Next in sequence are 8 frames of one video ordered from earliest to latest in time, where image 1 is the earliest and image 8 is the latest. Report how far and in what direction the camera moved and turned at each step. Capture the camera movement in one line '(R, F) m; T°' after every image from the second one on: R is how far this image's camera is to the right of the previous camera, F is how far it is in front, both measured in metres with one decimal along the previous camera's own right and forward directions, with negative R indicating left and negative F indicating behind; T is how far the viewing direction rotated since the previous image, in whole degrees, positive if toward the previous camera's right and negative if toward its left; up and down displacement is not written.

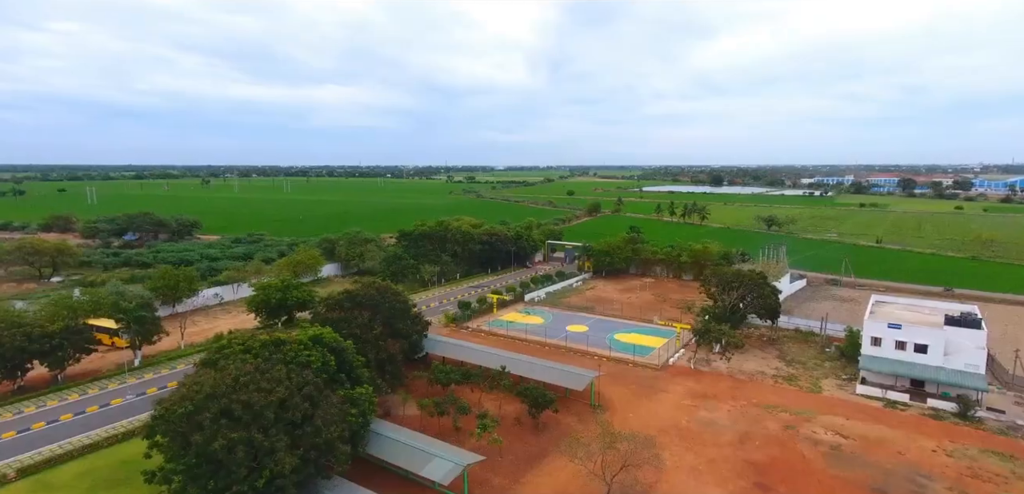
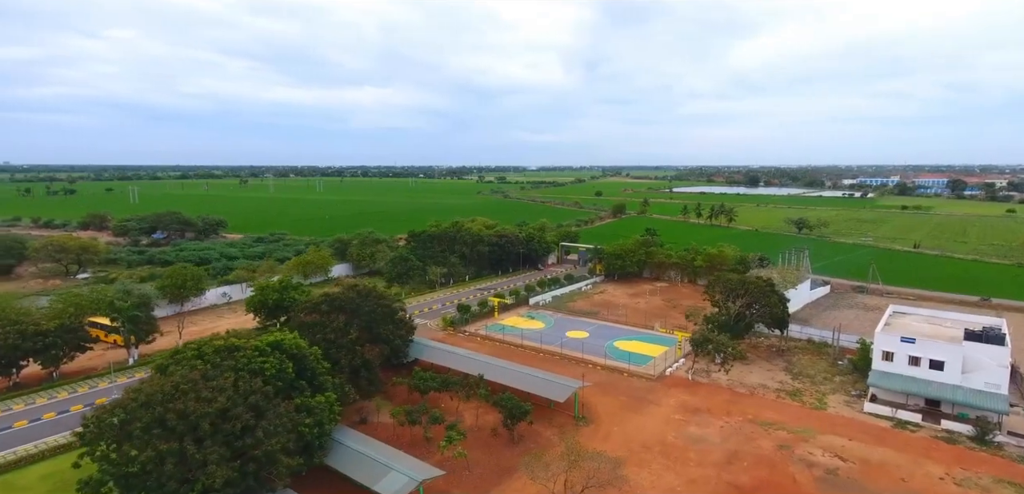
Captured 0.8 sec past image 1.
(+2.4, +1.0) m; -4°
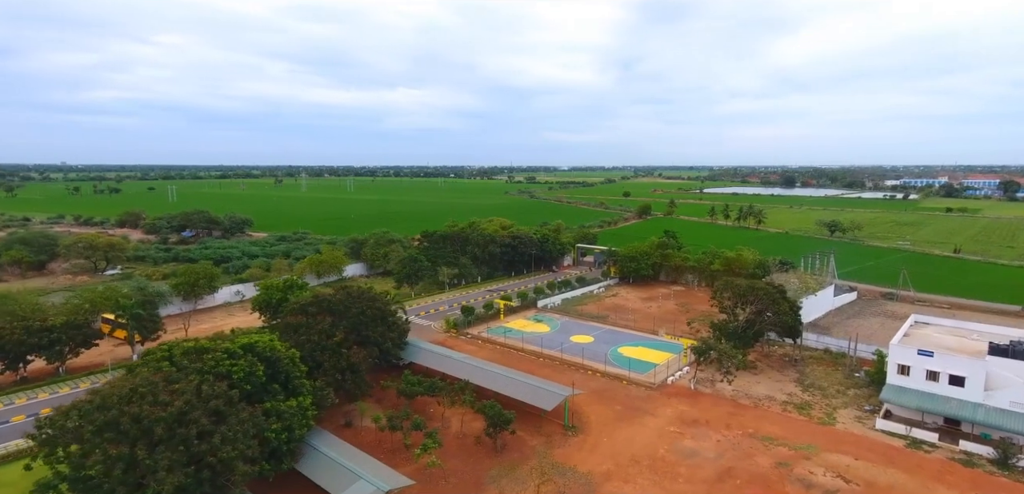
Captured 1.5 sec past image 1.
(+1.9, +0.8) m; -3°
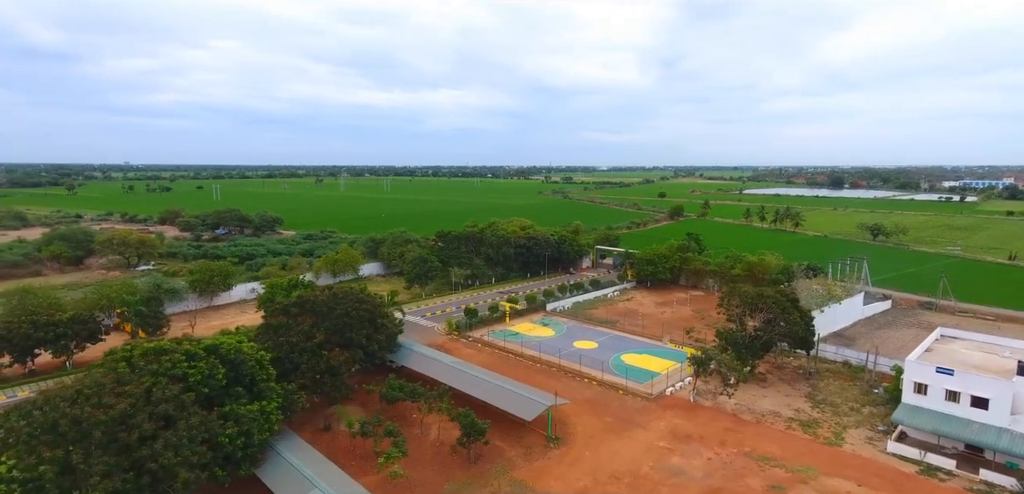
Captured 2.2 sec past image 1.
(+2.4, +1.0) m; -4°
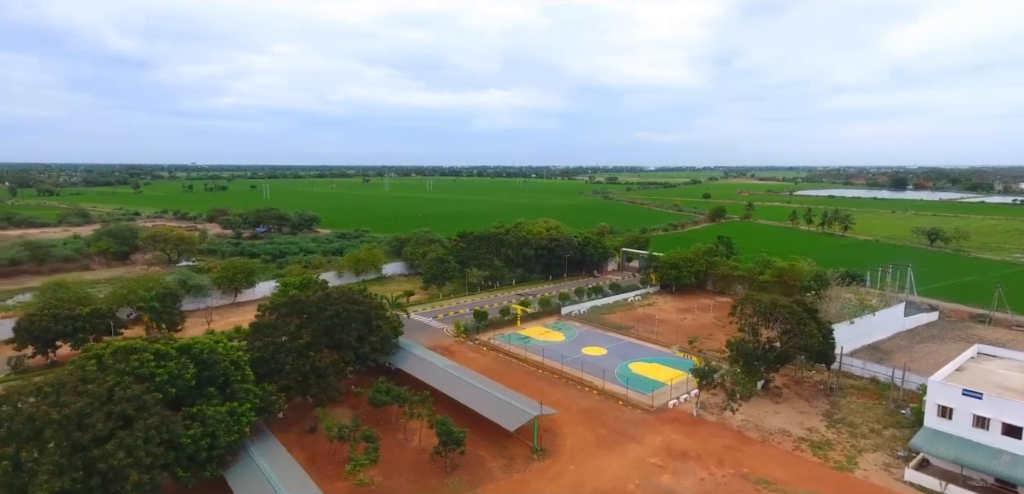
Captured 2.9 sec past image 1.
(+2.4, +1.0) m; -5°
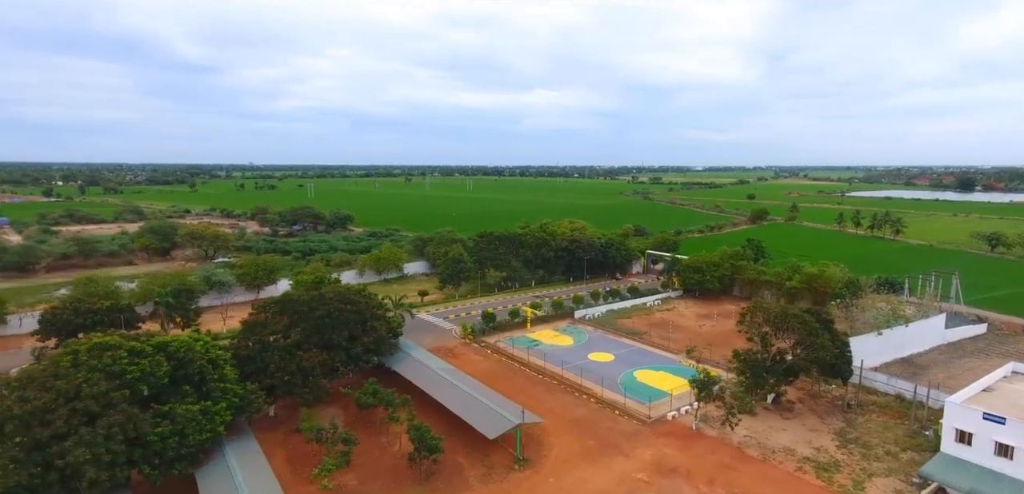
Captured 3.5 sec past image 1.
(+2.3, +0.8) m; -5°
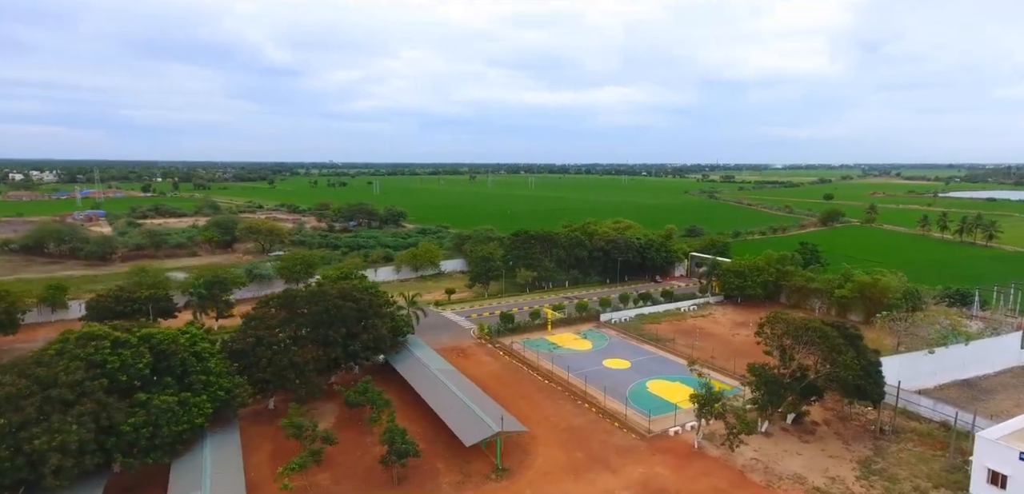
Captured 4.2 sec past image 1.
(+3.1, +1.1) m; -7°
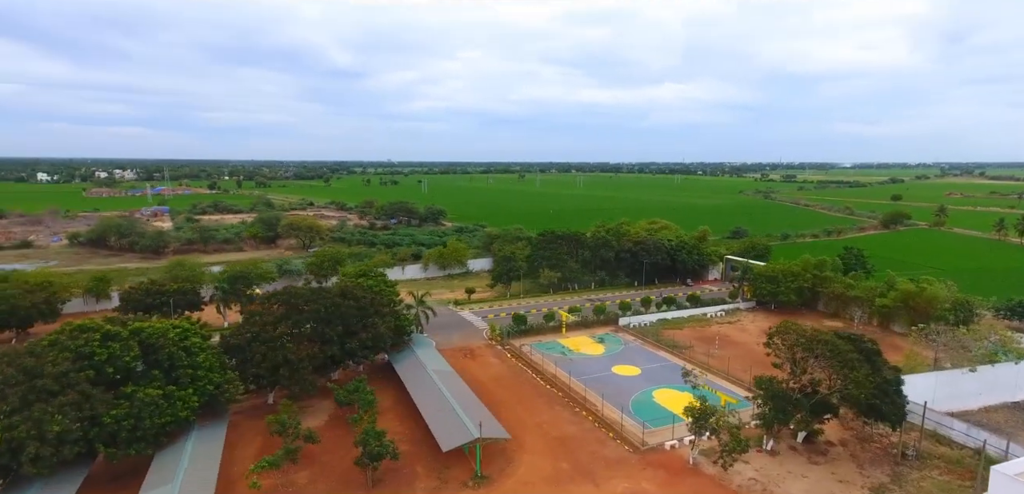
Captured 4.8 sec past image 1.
(+2.5, +0.8) m; -6°
